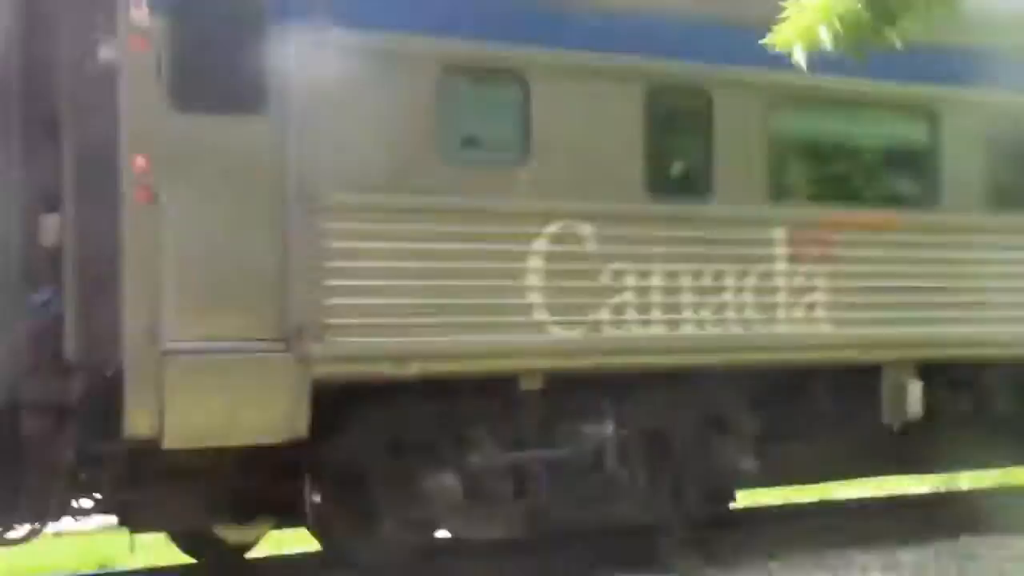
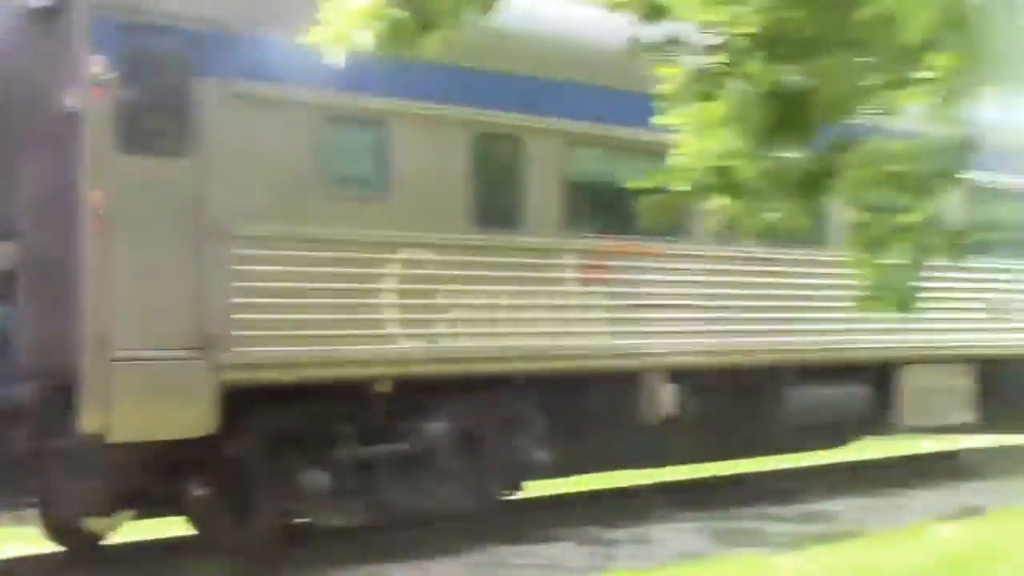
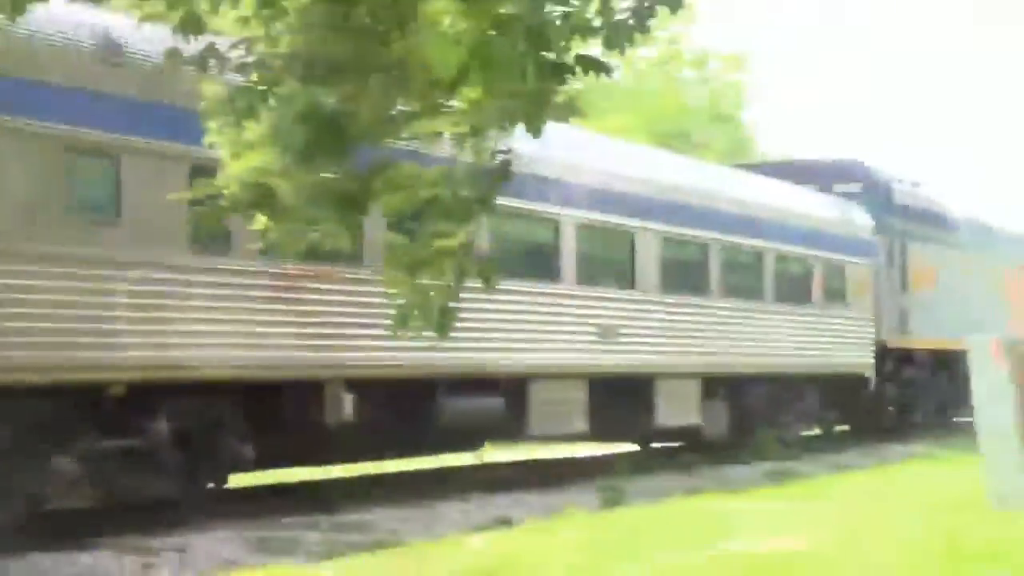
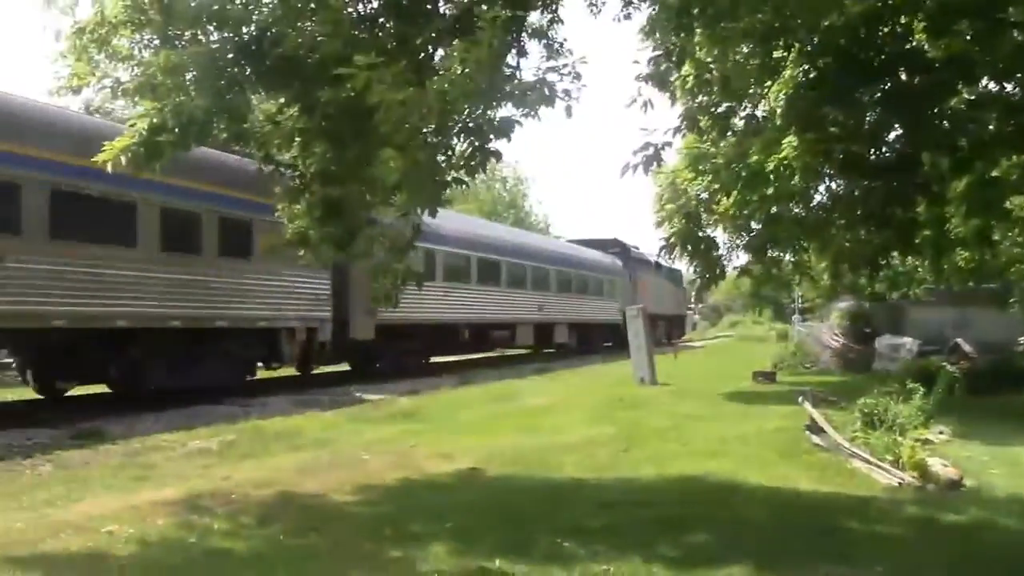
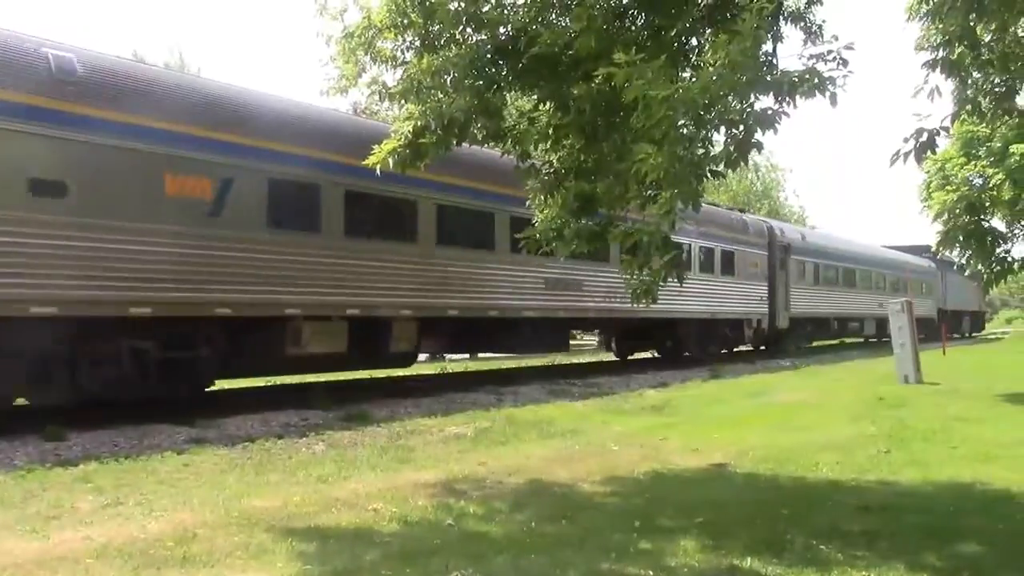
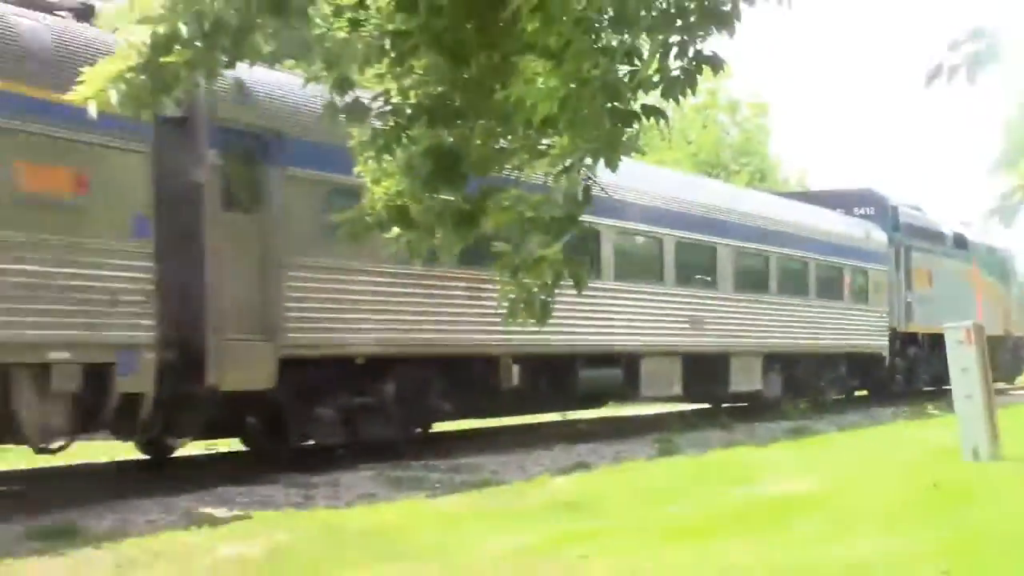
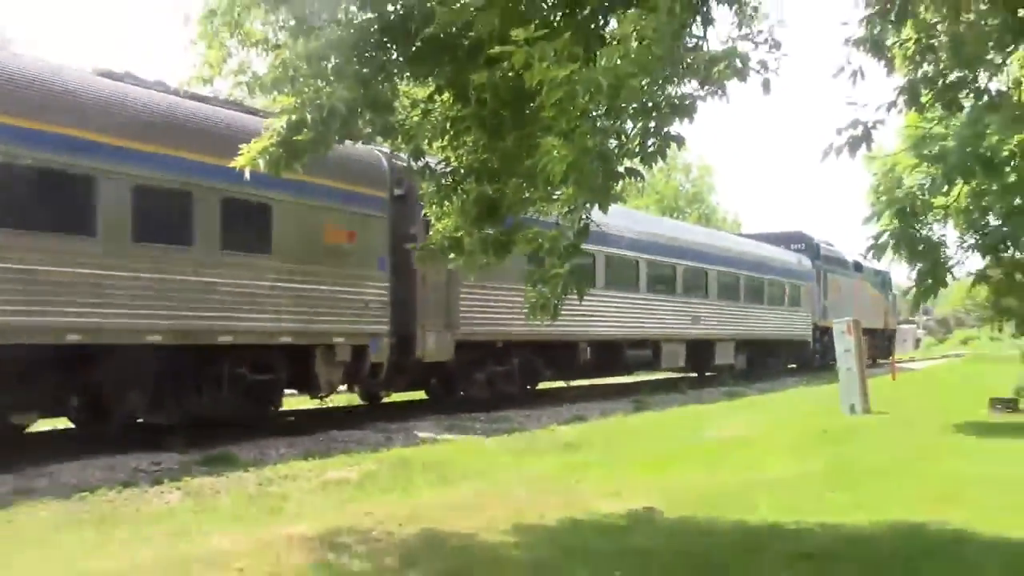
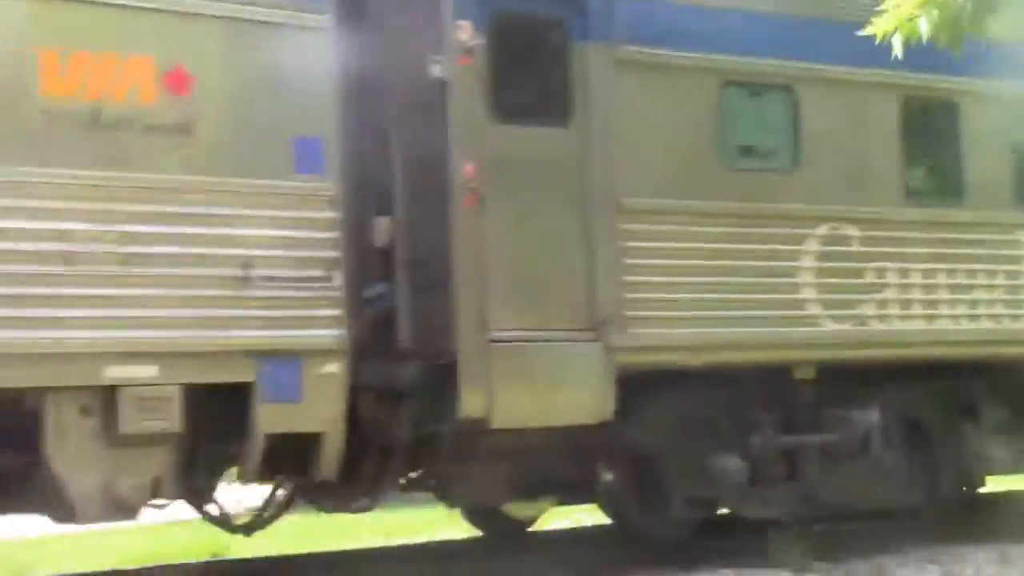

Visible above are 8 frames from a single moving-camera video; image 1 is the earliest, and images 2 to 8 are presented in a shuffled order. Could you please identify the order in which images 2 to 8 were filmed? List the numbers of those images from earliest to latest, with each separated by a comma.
8, 2, 3, 6, 7, 4, 5
